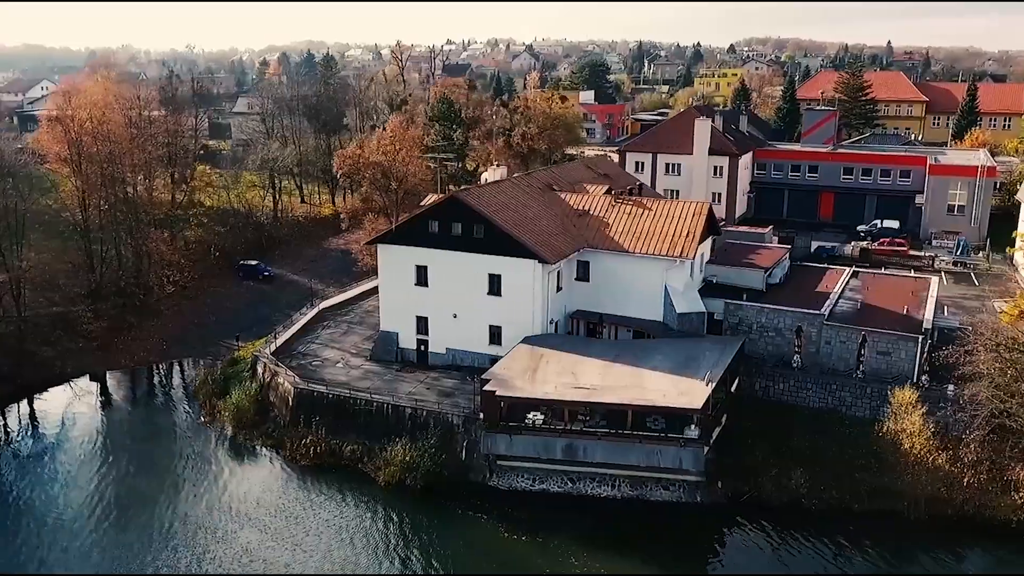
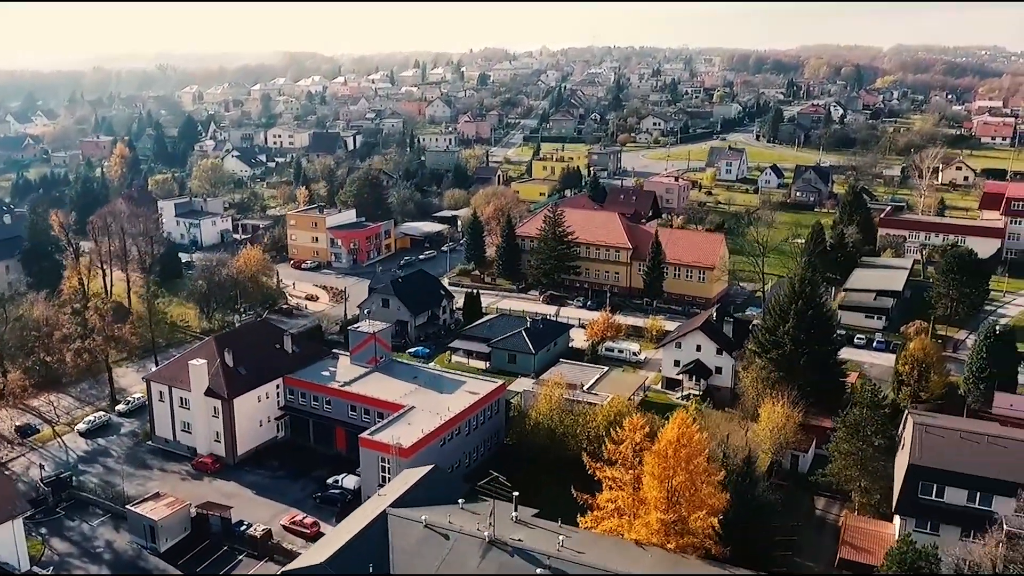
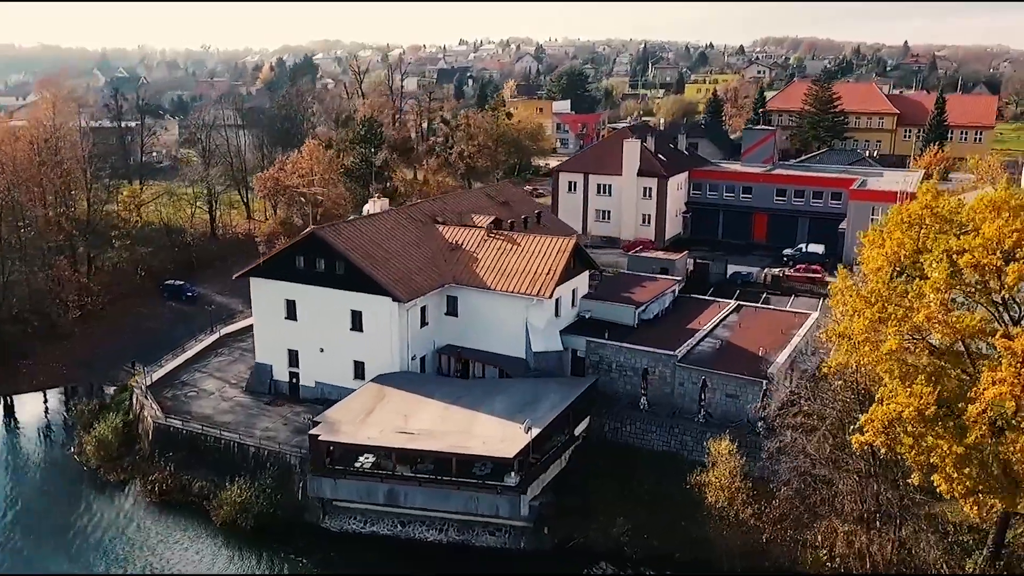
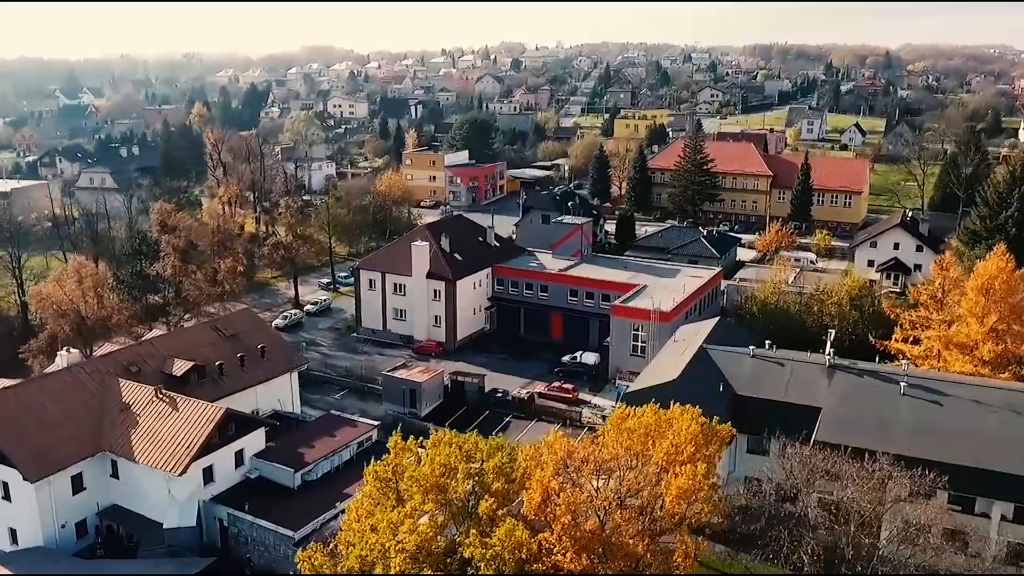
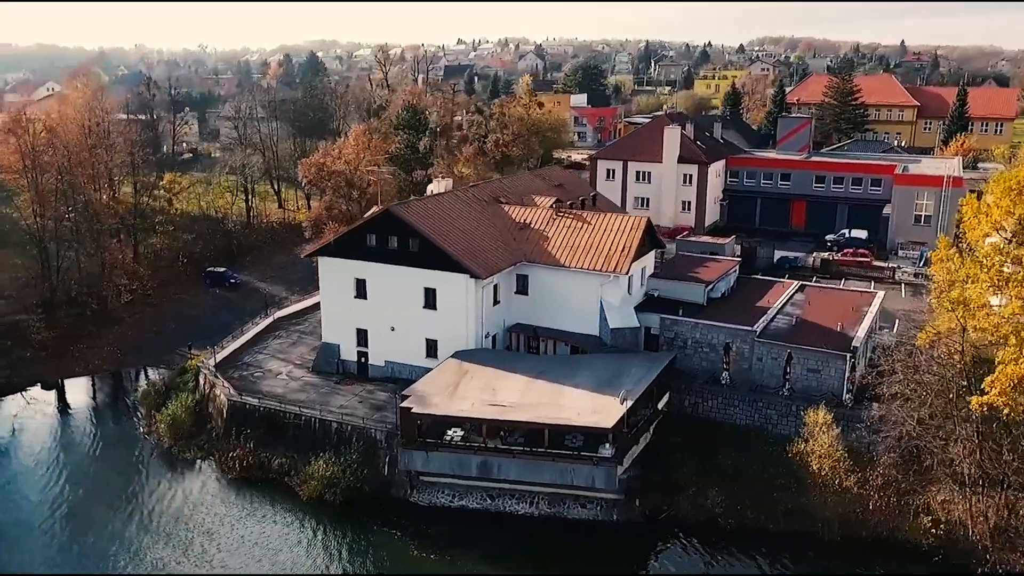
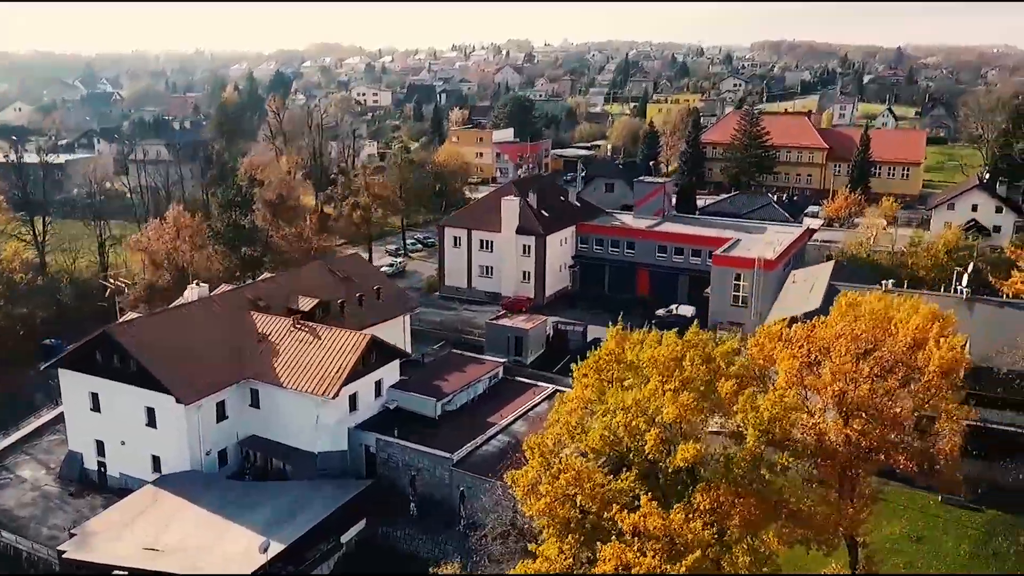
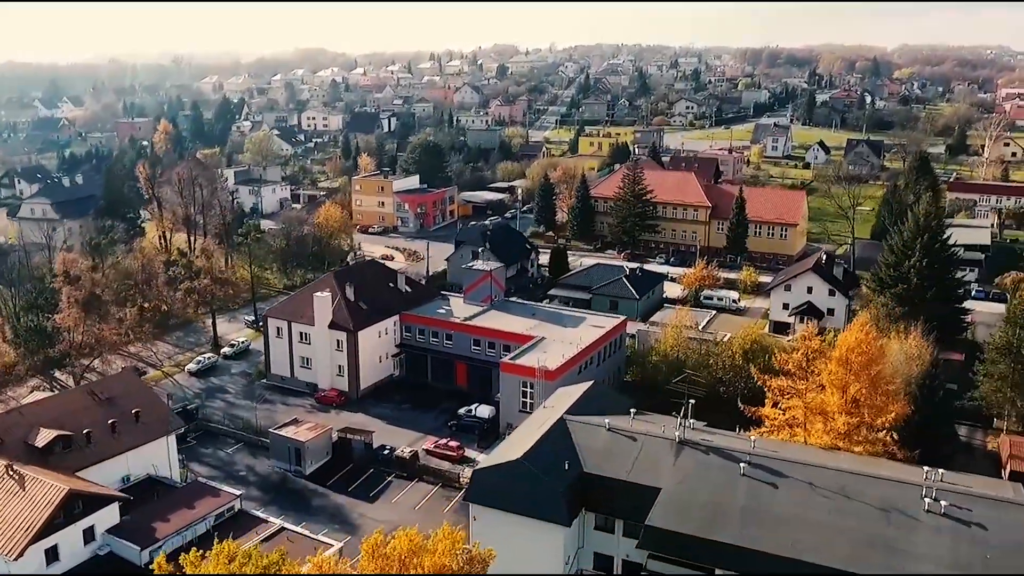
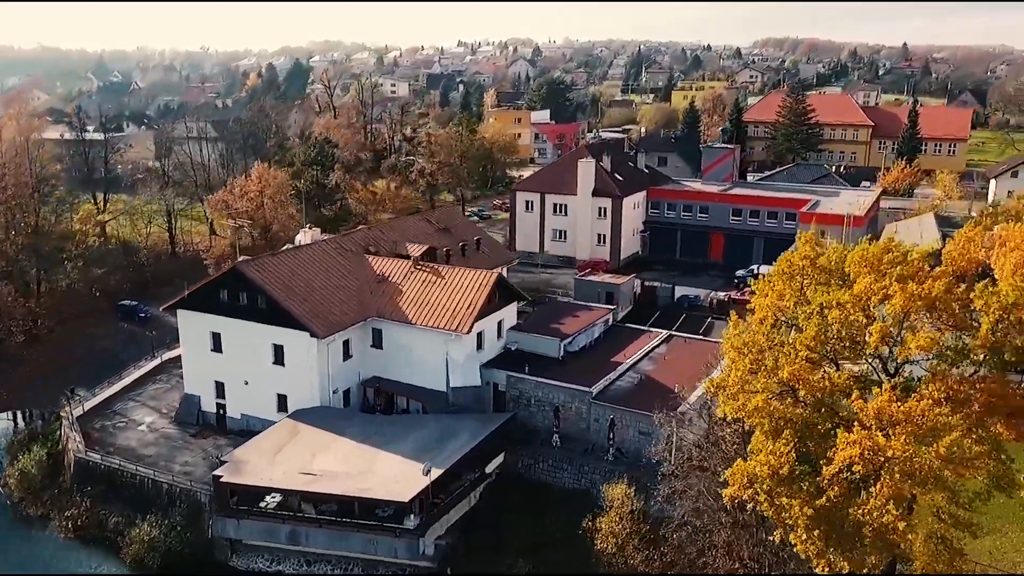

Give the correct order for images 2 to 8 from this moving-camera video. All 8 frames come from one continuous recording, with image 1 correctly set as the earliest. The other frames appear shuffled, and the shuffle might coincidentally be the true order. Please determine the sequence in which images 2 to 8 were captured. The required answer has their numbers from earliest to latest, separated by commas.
5, 3, 8, 6, 4, 7, 2
